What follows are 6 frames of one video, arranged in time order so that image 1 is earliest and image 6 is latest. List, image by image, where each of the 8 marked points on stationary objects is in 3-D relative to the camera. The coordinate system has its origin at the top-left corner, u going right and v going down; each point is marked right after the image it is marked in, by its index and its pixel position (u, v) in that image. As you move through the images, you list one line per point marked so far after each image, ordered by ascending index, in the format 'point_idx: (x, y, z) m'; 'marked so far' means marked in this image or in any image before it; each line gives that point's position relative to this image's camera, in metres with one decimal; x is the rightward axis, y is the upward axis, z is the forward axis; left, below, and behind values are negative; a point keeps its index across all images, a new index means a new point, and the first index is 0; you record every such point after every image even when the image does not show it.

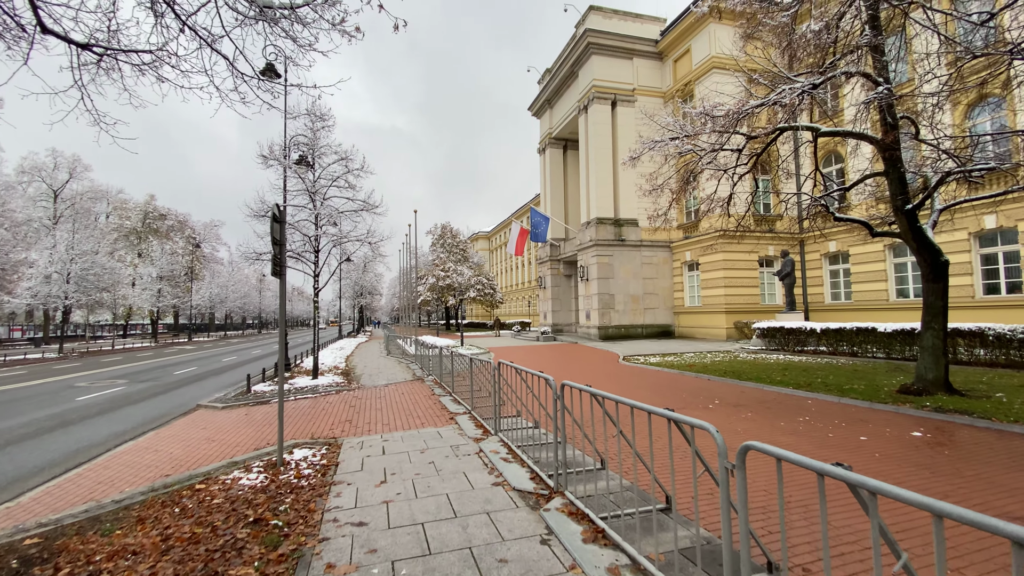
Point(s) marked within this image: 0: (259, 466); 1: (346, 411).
0: (-2.8, -2.0, +5.1) m
1: (-3.0, -2.3, +8.4) m
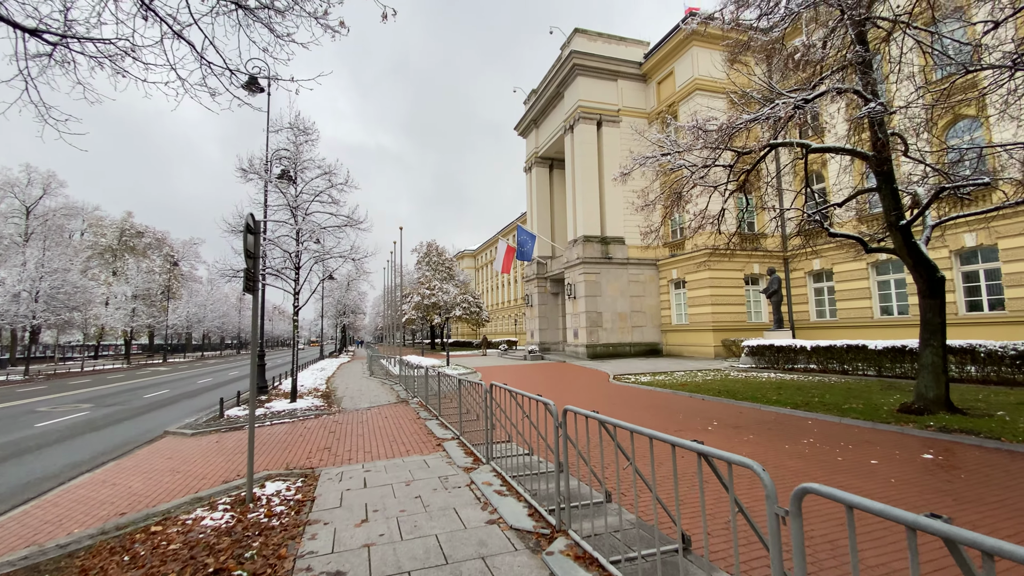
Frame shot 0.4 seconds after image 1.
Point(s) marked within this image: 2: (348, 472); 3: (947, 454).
0: (-2.9, -2.2, +4.6) m
1: (-3.2, -2.6, +7.9) m
2: (-1.9, -2.2, +5.5) m
3: (+5.1, -2.0, +5.4) m
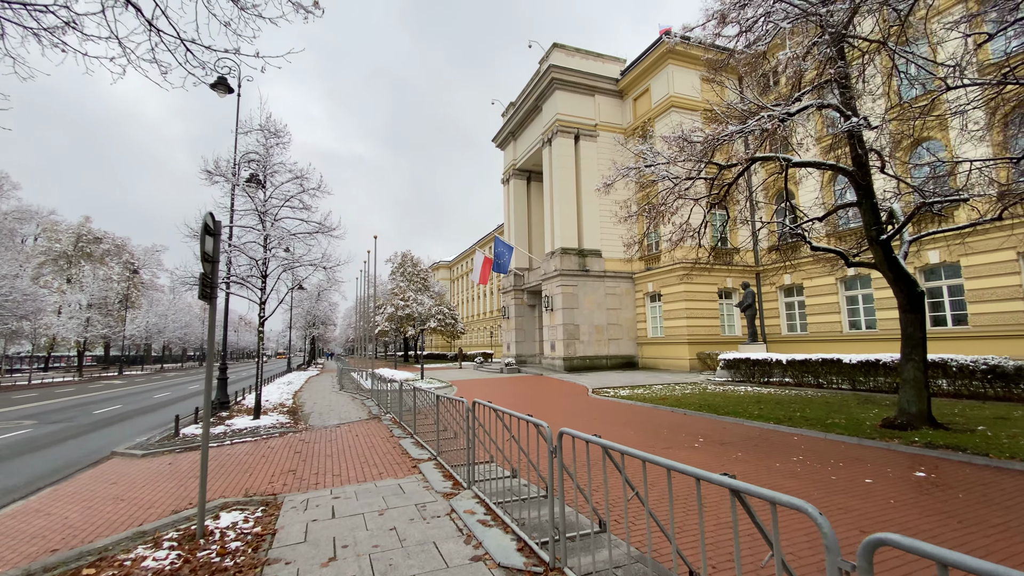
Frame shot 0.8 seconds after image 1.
0: (-3.0, -2.2, +4.1) m
1: (-3.5, -2.7, +7.3) m
2: (-2.1, -2.3, +5.0) m
3: (+4.9, -2.1, +5.3) m
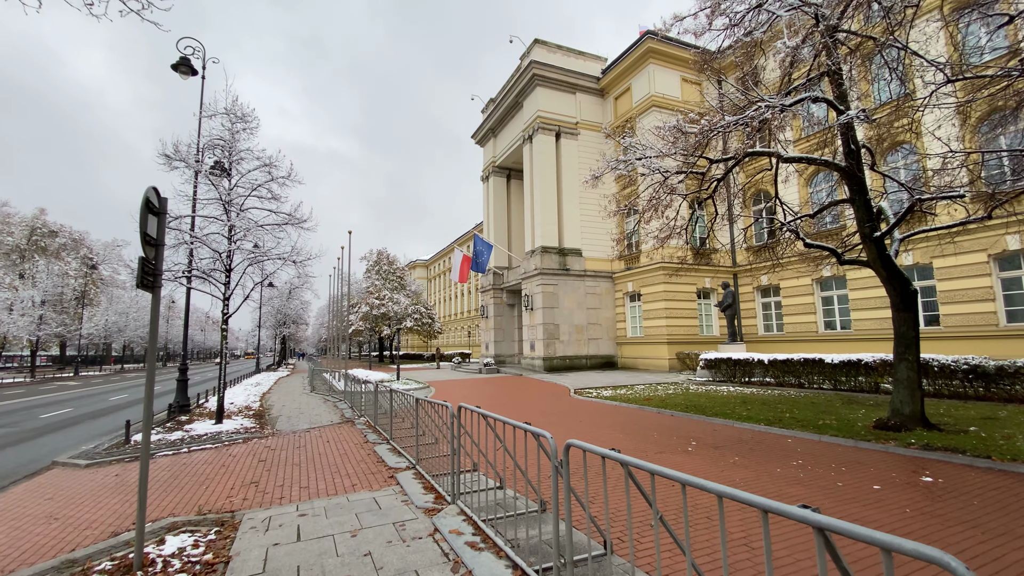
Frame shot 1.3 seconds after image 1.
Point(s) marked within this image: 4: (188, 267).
0: (-3.1, -2.1, +3.5) m
1: (-3.7, -2.6, +6.7) m
2: (-2.2, -2.2, +4.4) m
3: (+4.8, -2.1, +5.1) m
4: (-8.0, +0.5, +11.4) m
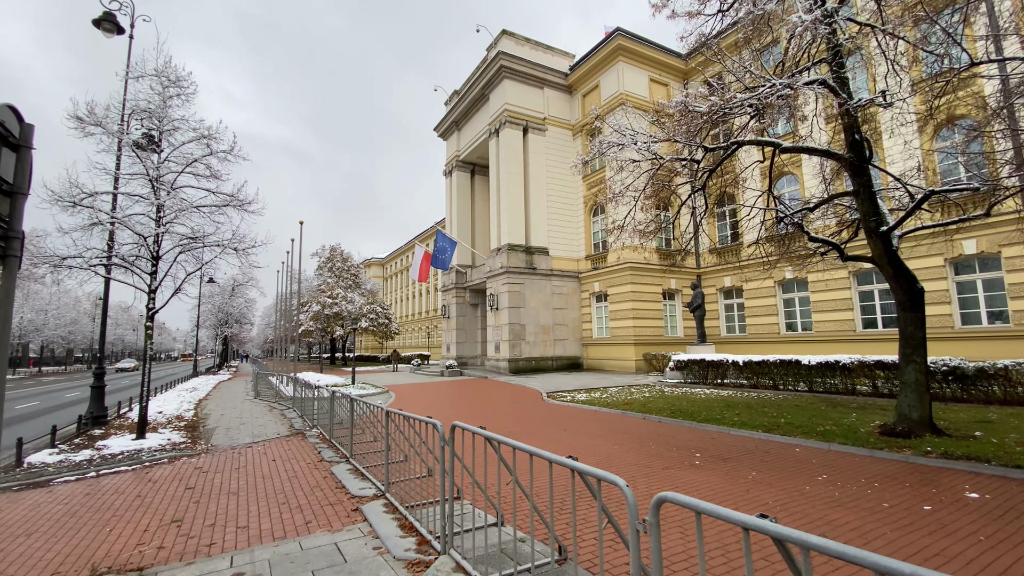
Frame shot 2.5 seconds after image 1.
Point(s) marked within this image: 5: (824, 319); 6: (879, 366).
0: (-2.9, -2.0, +2.3) m
1: (-3.9, -2.5, +5.4) m
2: (-2.2, -2.0, +3.3) m
3: (+4.7, -2.0, +4.6) m
4: (-8.5, +0.7, +9.7) m
5: (+13.1, -1.3, +19.4) m
6: (+8.9, -1.9, +11.2) m
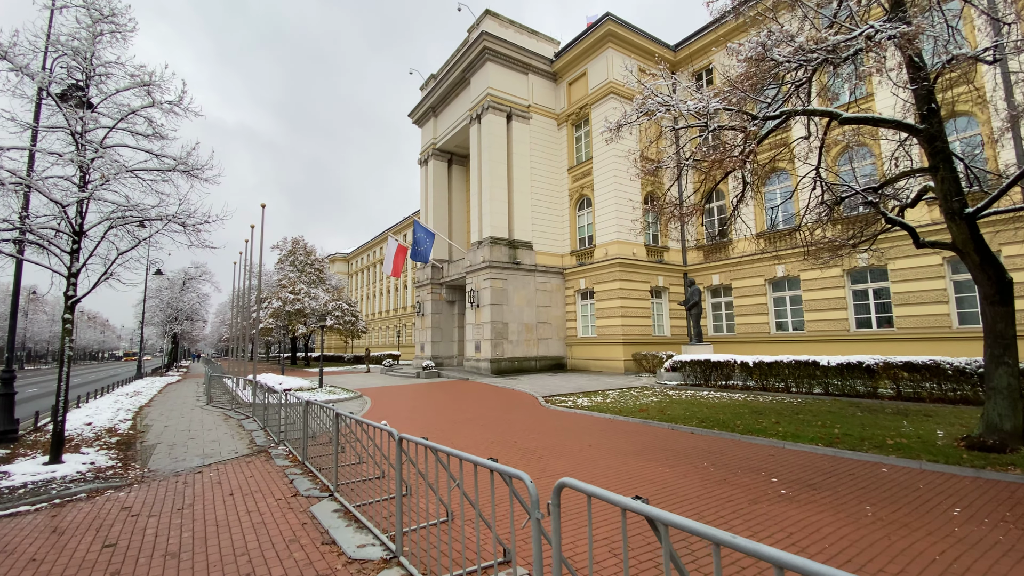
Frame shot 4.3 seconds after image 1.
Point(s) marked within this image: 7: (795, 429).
0: (-2.2, -1.8, +0.7) m
1: (-3.4, -2.2, +3.7) m
2: (-1.6, -1.9, +1.8) m
3: (+5.2, -1.9, +3.6) m
4: (-8.3, +1.0, +7.7) m
5: (+12.5, -1.3, +19.0) m
6: (+8.9, -1.8, +10.5) m
7: (+4.7, -2.3, +7.5) m
